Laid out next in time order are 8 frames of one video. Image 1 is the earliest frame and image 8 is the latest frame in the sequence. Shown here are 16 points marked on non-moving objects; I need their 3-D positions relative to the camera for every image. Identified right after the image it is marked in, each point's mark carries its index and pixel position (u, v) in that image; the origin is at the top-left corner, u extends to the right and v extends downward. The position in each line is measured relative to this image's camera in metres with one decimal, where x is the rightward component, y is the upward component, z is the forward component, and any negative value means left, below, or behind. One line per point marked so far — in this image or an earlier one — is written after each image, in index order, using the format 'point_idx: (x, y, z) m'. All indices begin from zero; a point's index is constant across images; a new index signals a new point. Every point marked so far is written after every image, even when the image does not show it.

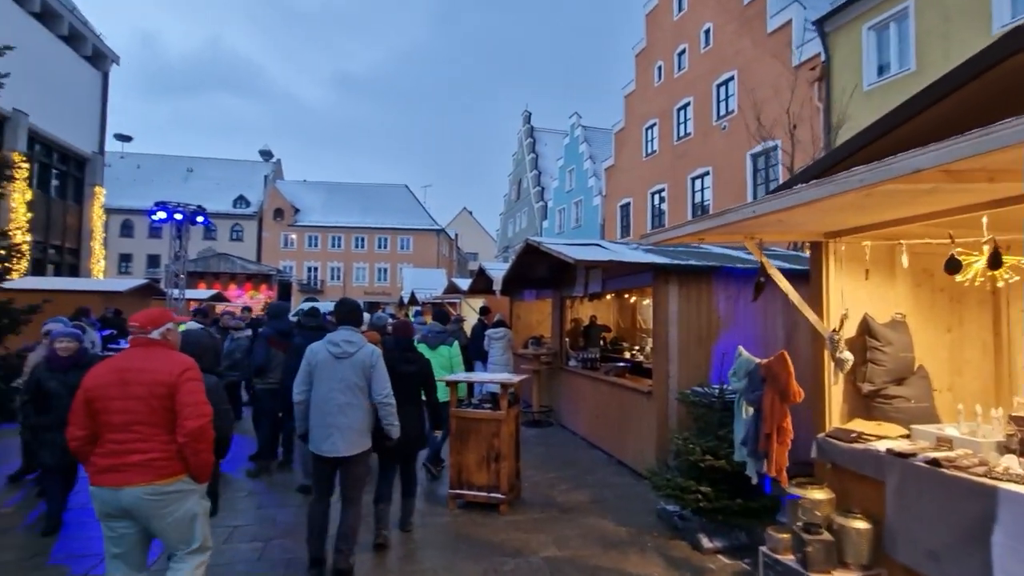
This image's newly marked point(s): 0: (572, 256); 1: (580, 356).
0: (+0.7, +0.4, +5.8) m
1: (+1.1, -1.1, +8.0) m
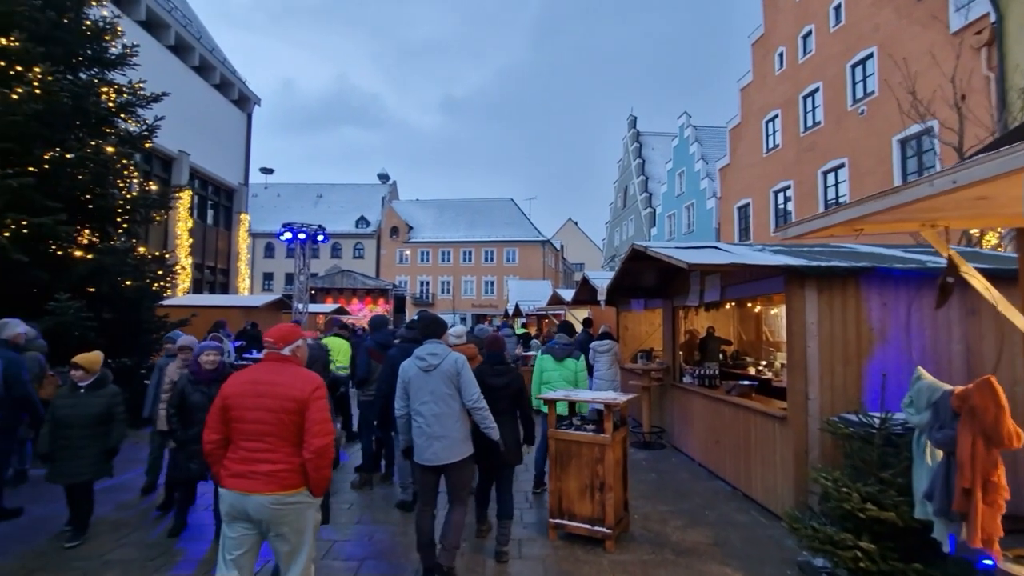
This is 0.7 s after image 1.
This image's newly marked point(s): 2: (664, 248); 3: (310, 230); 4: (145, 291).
0: (+1.8, +0.3, +5.1) m
1: (+2.6, -1.2, +7.2) m
2: (+1.8, +0.5, +5.8) m
3: (-6.6, +1.9, +16.6) m
4: (-6.1, -0.1, +8.5) m
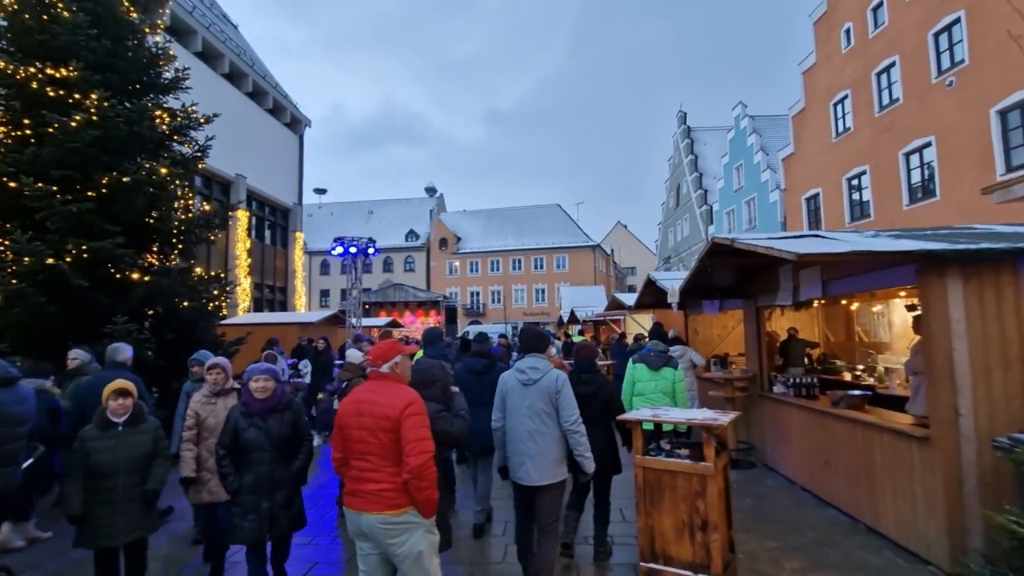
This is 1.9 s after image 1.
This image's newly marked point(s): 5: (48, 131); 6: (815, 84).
0: (+2.3, +0.3, +4.4) m
1: (+3.4, -1.1, +6.3) m
2: (+2.4, +0.5, +5.1) m
3: (-4.9, +1.5, +16.6) m
4: (-5.2, -0.4, +8.5) m
5: (-6.7, +2.3, +7.4) m
6: (+11.7, +7.8, +19.7) m
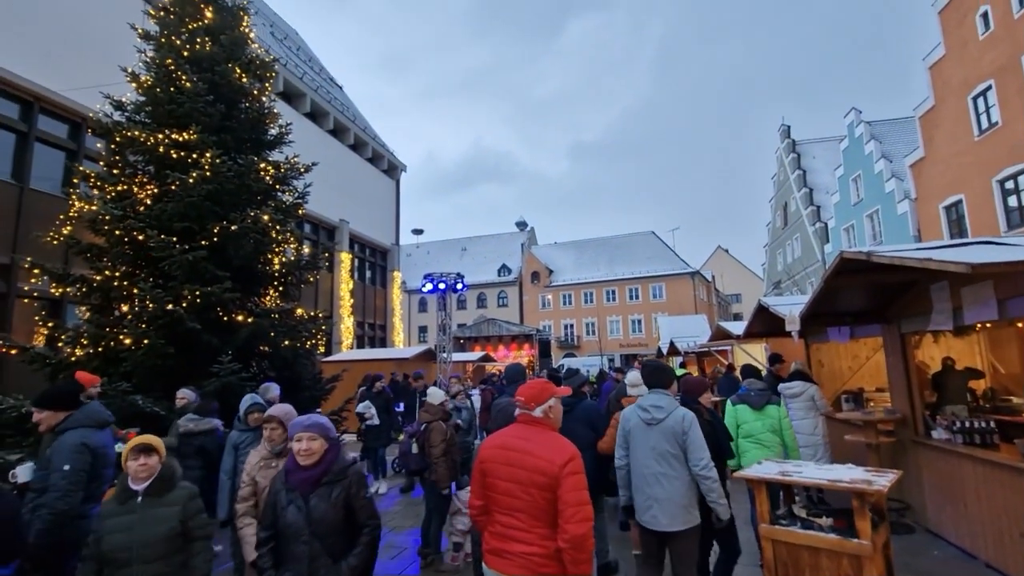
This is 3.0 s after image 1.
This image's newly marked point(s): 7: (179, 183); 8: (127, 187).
0: (+2.9, +0.2, +3.5) m
1: (+4.4, -1.4, +5.1) m
2: (+3.1, +0.3, +4.2) m
3: (-2.0, +0.3, +16.9) m
4: (-3.7, -1.1, +8.8) m
5: (-5.5, +1.6, +8.2) m
6: (+14.7, +7.1, +17.3) m
7: (-5.3, +1.7, +8.1) m
8: (-6.4, +1.7, +8.5) m
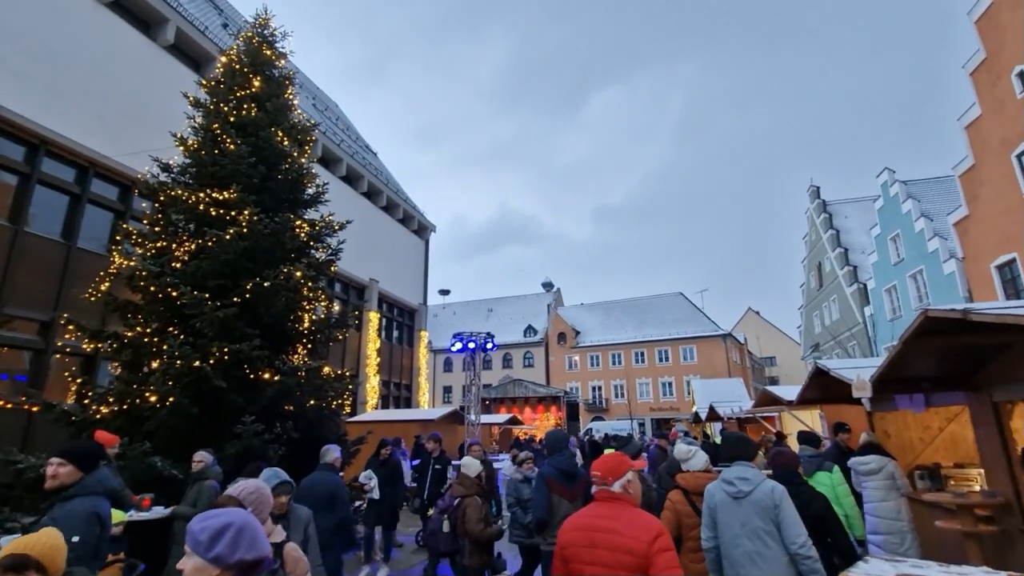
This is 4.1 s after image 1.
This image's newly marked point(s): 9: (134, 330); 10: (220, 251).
0: (+3.3, -0.2, +3.0) m
1: (+4.8, -1.9, +4.4) m
2: (+3.5, -0.1, +3.7) m
3: (-1.0, -1.6, +16.6) m
4: (-3.1, -2.0, +8.5) m
5: (-4.9, +0.7, +8.3) m
6: (+15.7, +5.0, +16.9) m
7: (-4.7, +0.8, +8.2) m
8: (-5.8, +0.7, +8.6) m
9: (-5.9, -0.7, +8.0) m
10: (-4.6, +0.6, +8.1) m
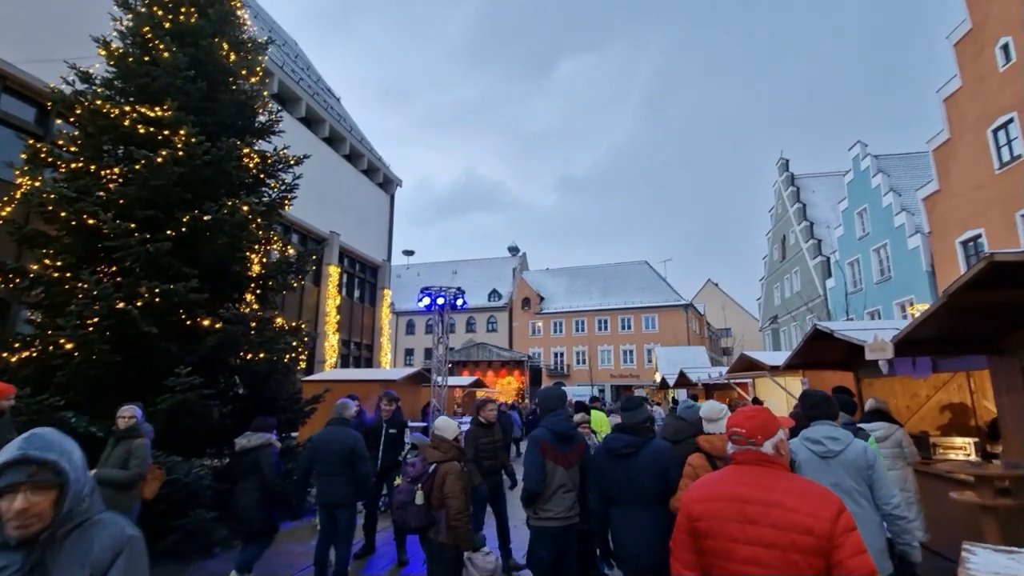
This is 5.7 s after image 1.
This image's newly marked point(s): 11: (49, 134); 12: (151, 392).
0: (+3.3, +0.1, +2.4) m
1: (+4.7, -1.5, +4.0) m
2: (+3.5, +0.2, +3.1) m
3: (-1.9, -0.2, +15.7) m
4: (-3.5, -1.1, +7.6) m
5: (-5.2, +1.6, +7.1) m
6: (+14.9, +5.9, +16.9) m
7: (-5.0, +1.7, +7.0) m
8: (-6.1, +1.7, +7.3) m
9: (-6.1, +0.3, +6.7) m
10: (-4.9, +1.5, +6.9) m
11: (-9.6, +3.2, +10.5) m
12: (-4.8, -1.4, +6.9) m
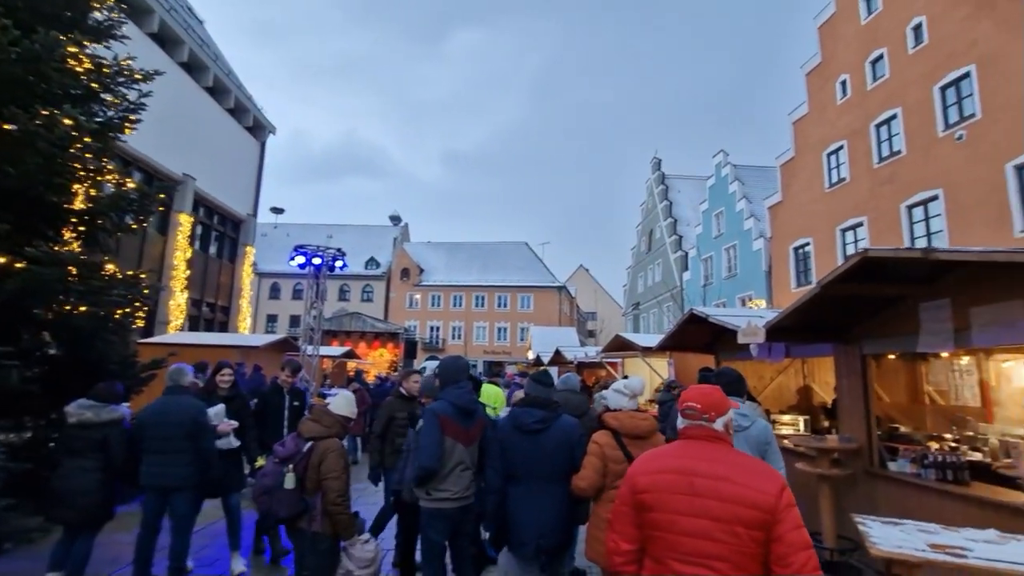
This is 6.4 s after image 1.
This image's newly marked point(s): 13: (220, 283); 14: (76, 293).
0: (+2.9, +0.1, +2.8) m
1: (+3.7, -1.5, +4.7) m
2: (+2.9, +0.2, +3.5) m
3: (-5.3, +0.8, +14.5) m
4: (-4.9, -0.4, +6.2) m
5: (-6.3, +2.4, +5.2) m
6: (+11.2, +5.9, +19.4) m
7: (-6.1, +2.5, +5.2) m
8: (-7.2, +2.6, +5.2) m
9: (-7.2, +1.2, +4.7) m
10: (-5.9, +2.3, +5.2) m
11: (-11.2, +4.5, +7.5) m
12: (-6.1, -0.6, +5.2) m
13: (-11.2, +0.2, +19.6) m
14: (-5.1, 0.0, +6.0) m
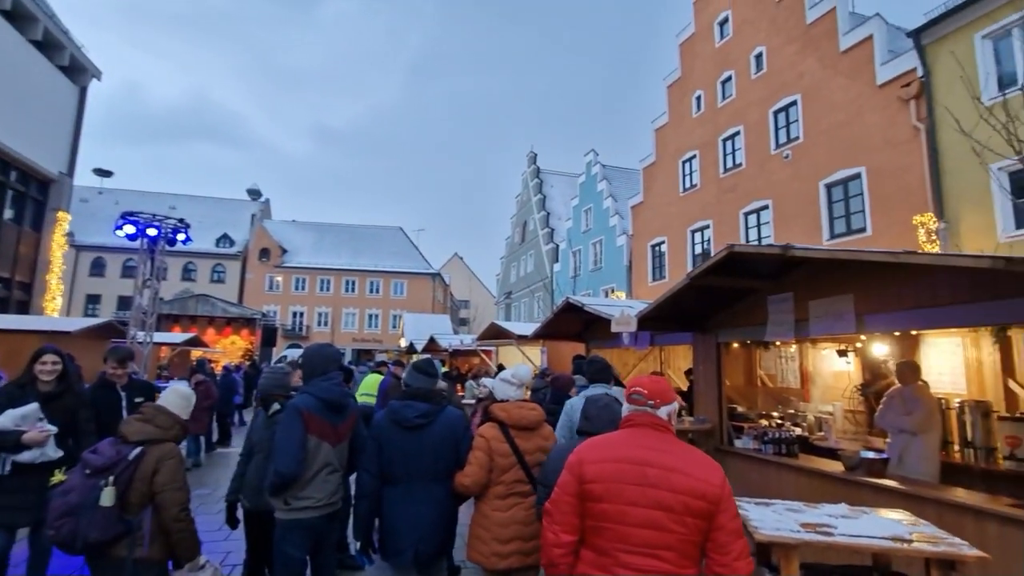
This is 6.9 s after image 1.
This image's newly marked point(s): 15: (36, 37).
0: (+2.3, +0.1, +3.2) m
1: (+2.5, -1.5, +5.3) m
2: (+2.1, +0.3, +3.9) m
3: (-8.5, +1.4, +12.5) m
4: (-6.2, -0.1, +4.6) m
5: (-7.2, +2.8, +3.3) m
6: (+6.5, +6.1, +21.2) m
7: (-6.9, +2.8, +3.3) m
8: (-8.1, +3.0, +3.0) m
9: (-8.0, +1.5, +2.6) m
10: (-6.8, +2.6, +3.3) m
11: (-12.4, +5.0, +4.2) m
12: (-7.1, -0.3, +3.4) m
13: (-15.5, +1.1, +16.0) m
14: (-6.2, +0.3, +4.3) m
15: (-15.4, +8.1, +16.5) m
